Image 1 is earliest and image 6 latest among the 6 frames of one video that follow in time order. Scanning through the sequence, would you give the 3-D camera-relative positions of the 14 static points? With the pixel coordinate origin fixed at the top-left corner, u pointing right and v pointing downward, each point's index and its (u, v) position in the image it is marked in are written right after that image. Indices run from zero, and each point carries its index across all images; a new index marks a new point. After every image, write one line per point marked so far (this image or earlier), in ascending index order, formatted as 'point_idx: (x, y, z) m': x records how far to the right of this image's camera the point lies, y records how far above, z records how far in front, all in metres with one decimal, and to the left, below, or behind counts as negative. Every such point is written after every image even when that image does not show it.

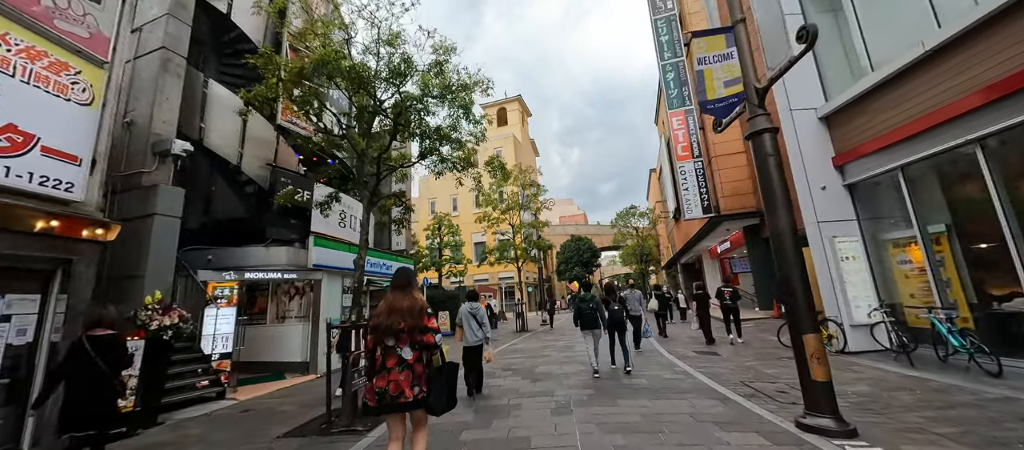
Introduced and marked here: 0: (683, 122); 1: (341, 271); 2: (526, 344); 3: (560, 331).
0: (+8.0, +4.8, +17.5) m
1: (-4.6, -1.2, +9.9) m
2: (+0.5, -4.0, +12.5) m
3: (+2.1, -4.5, +15.7) m
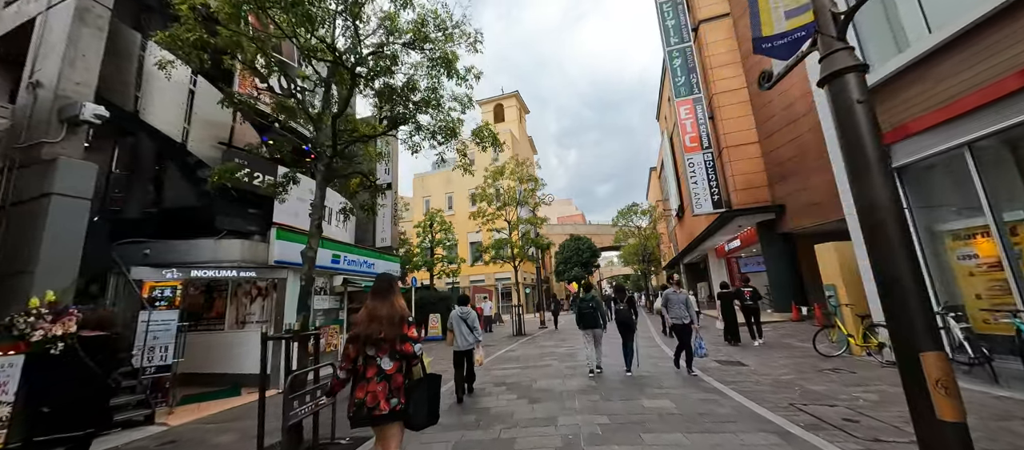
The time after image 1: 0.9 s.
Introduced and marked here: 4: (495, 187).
0: (+7.8, +5.0, +16.4) m
1: (-4.7, -1.0, +8.6) m
2: (+0.4, -3.8, +11.3) m
3: (+1.9, -4.3, +14.5) m
4: (-0.8, +1.9, +18.1) m
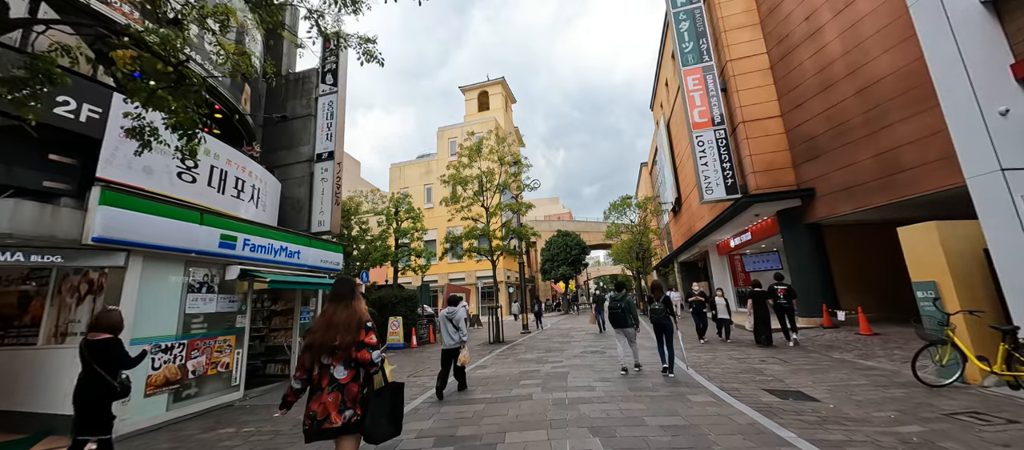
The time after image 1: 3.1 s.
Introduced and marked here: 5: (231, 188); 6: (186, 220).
0: (+7.1, +5.4, +14.0) m
1: (-5.2, -0.5, +5.8) m
2: (-0.3, -3.3, +8.7) m
3: (+1.1, -3.8, +12.0) m
4: (-1.7, +2.4, +15.5) m
5: (-5.4, +0.7, +7.1) m
6: (-5.1, +0.1, +5.9) m
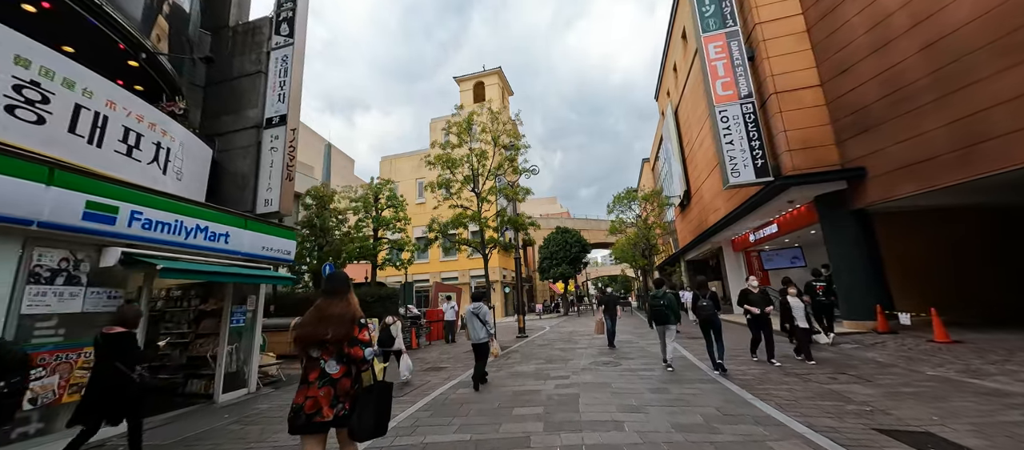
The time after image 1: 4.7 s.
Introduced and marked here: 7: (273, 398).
0: (+6.9, +5.8, +12.2) m
1: (-5.4, 0.0, +3.9) m
2: (-0.5, -2.9, +6.8) m
3: (+0.9, -3.4, +10.1) m
4: (-1.8, +2.8, +13.6) m
5: (-5.5, +1.2, +5.2) m
6: (-5.2, +0.5, +3.9) m
7: (-4.3, -3.1, +6.8) m
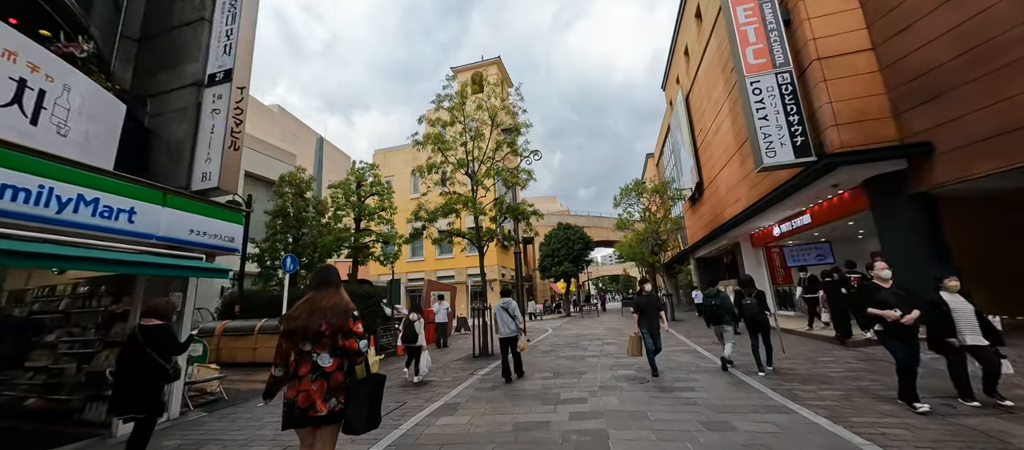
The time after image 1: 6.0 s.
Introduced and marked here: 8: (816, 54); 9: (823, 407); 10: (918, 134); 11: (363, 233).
0: (+6.9, +6.1, +10.6) m
1: (-5.4, +0.3, +2.3) m
2: (-0.5, -2.5, +5.2) m
3: (+0.9, -3.1, +8.5) m
4: (-1.8, +3.1, +12.0) m
5: (-5.5, +1.5, +3.6) m
6: (-5.2, +0.9, +2.3) m
7: (-4.3, -2.8, +5.2) m
8: (+8.0, +4.5, +9.8) m
9: (+3.8, -2.2, +4.5) m
10: (+9.4, +2.1, +8.6) m
11: (-5.1, -0.3, +12.9) m
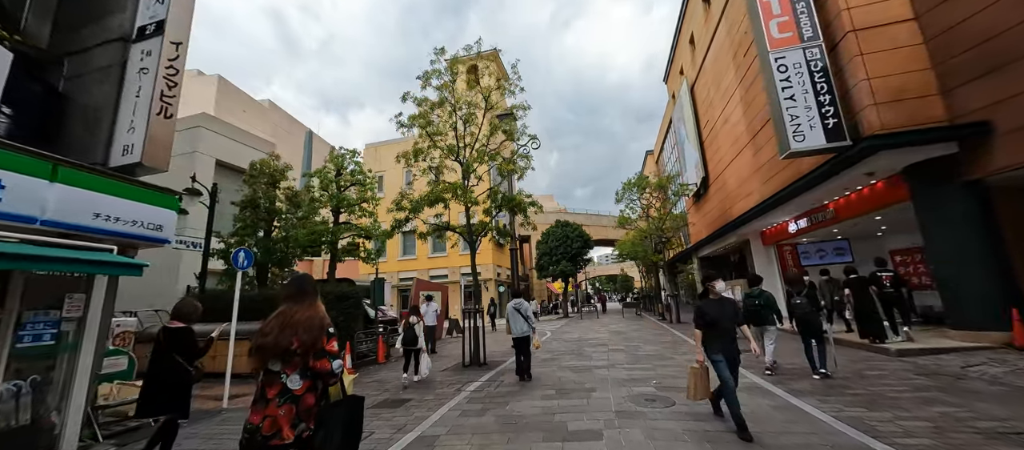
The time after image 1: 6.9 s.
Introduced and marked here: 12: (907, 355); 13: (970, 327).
0: (+6.8, +6.3, +9.5) m
1: (-5.4, +0.6, +1.1) m
2: (-0.6, -2.4, +4.0) m
3: (+0.8, -2.9, +7.3) m
4: (-2.0, +3.3, +10.8) m
5: (-5.5, +1.7, +2.3) m
6: (-5.2, +1.1, +1.1) m
7: (-4.4, -2.6, +3.9) m
8: (+7.9, +4.7, +8.7) m
9: (+3.7, -2.0, +3.4) m
10: (+9.3, +2.3, +7.6) m
11: (-5.2, -0.1, +11.7) m
12: (+7.7, -2.5, +7.3) m
13: (+9.2, -2.1, +7.7) m
